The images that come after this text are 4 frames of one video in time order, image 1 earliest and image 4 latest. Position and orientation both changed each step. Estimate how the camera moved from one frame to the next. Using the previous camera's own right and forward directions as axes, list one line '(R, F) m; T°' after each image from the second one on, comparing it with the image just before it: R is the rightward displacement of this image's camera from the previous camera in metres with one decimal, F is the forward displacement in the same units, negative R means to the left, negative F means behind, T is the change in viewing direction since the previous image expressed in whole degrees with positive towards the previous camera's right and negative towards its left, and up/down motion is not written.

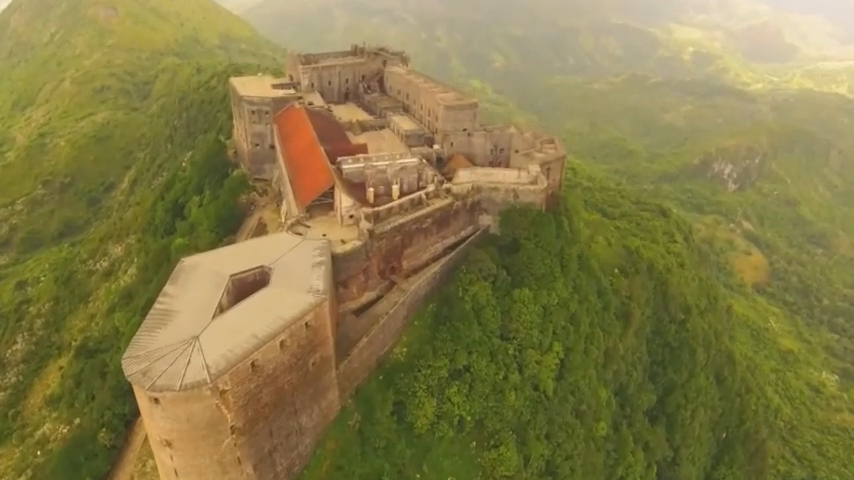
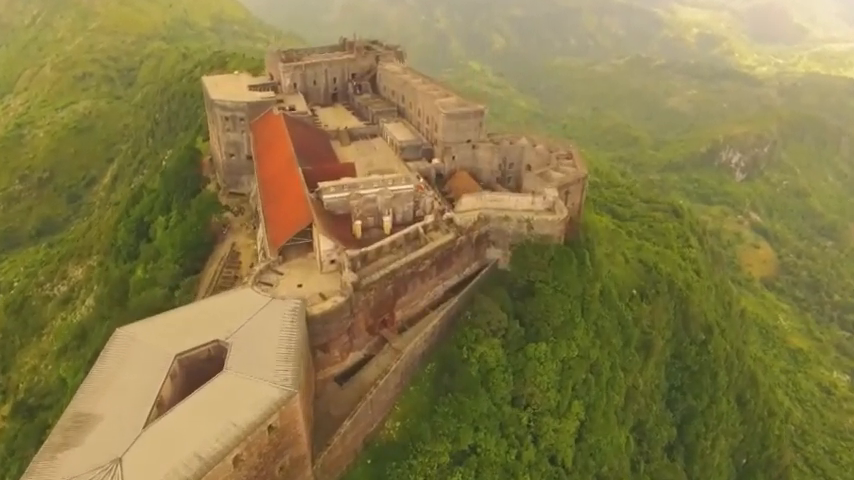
(0.0, +6.1) m; 0°
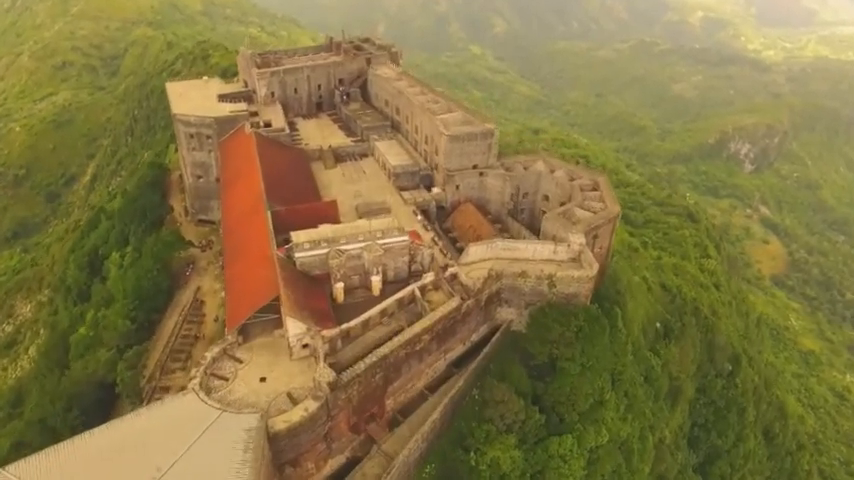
(0.0, +6.2) m; 0°
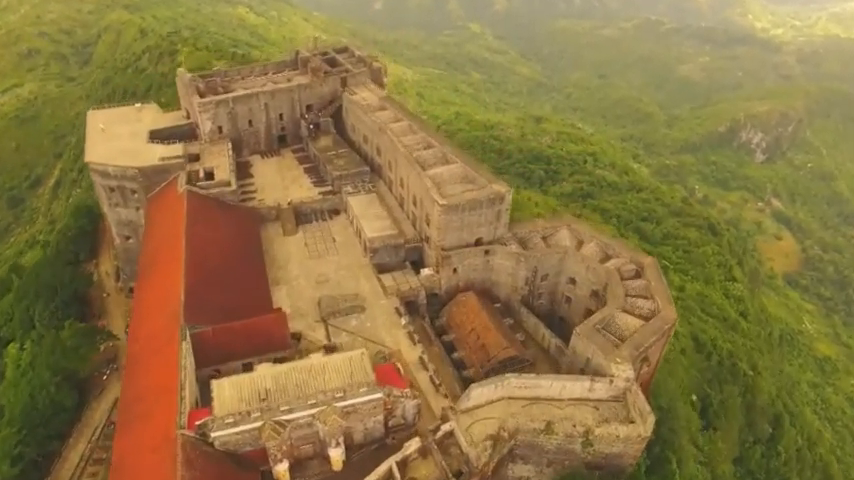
(+0.4, +8.5) m; 0°
